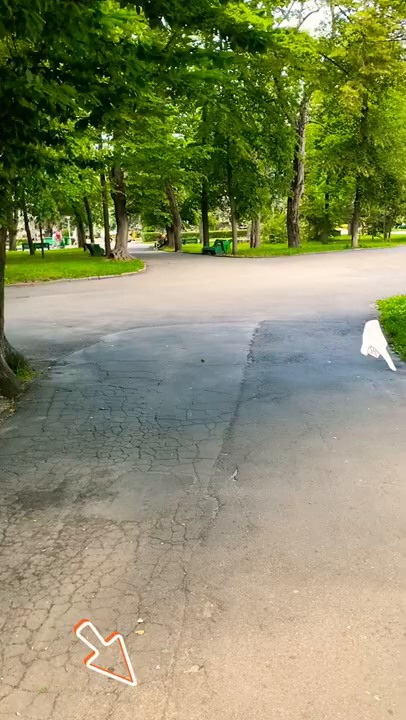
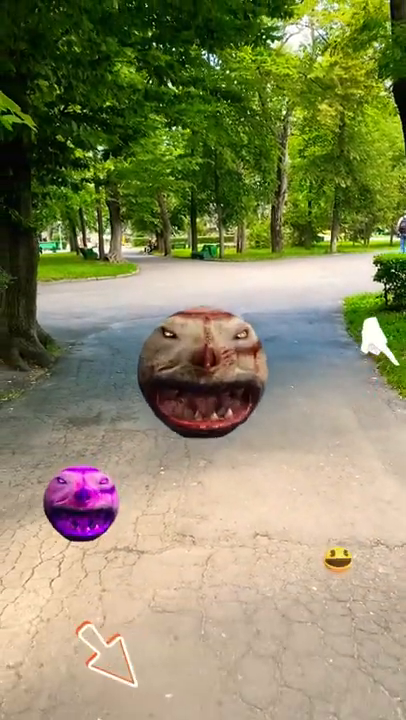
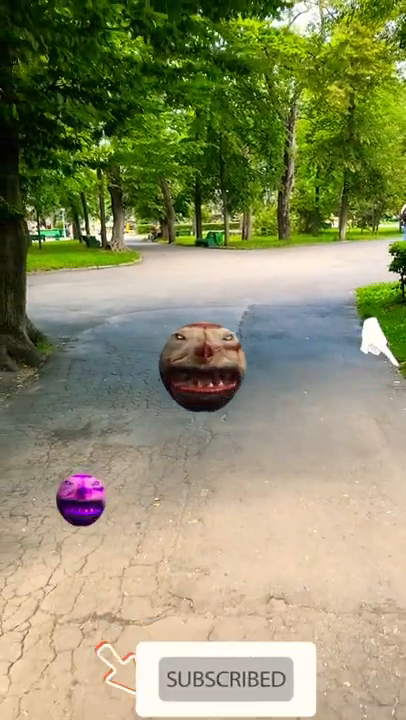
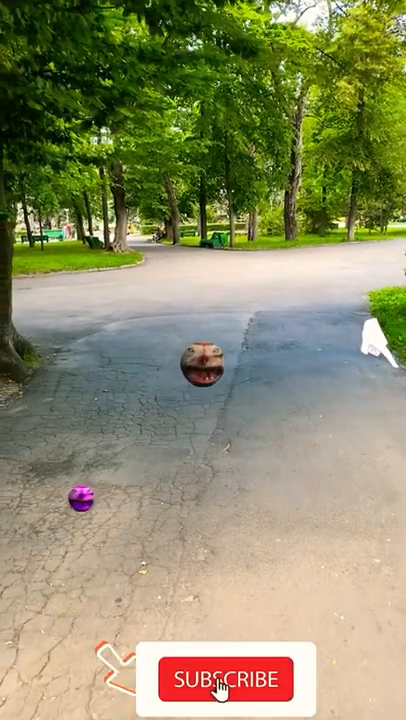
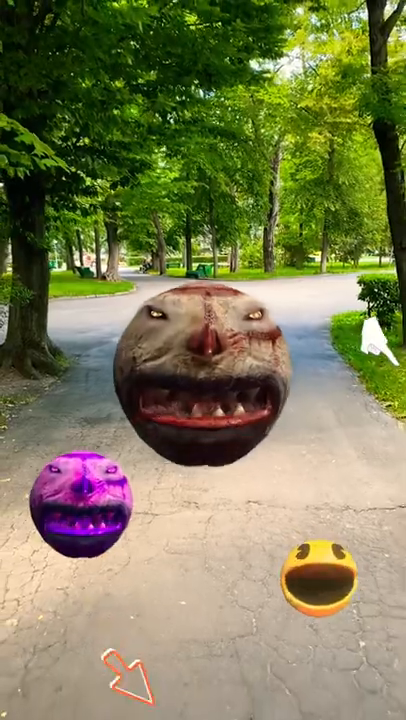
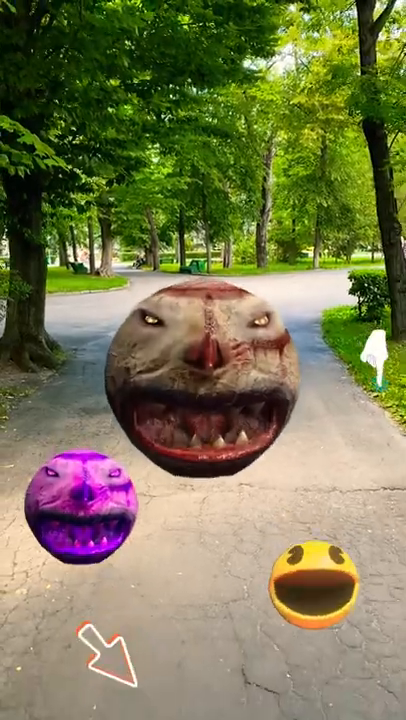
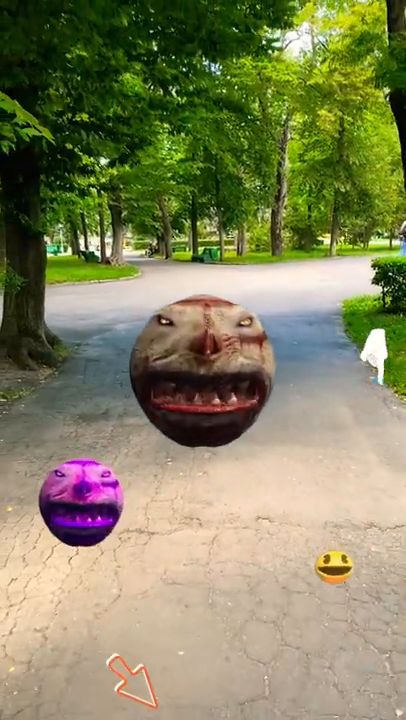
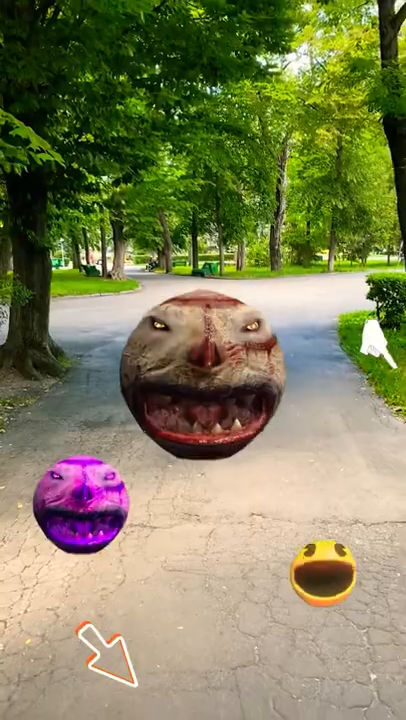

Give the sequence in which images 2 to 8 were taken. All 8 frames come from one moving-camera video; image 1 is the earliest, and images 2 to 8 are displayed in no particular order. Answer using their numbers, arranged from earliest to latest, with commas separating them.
4, 3, 2, 7, 8, 5, 6
